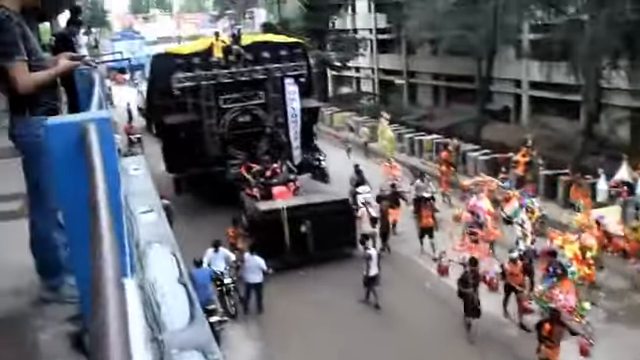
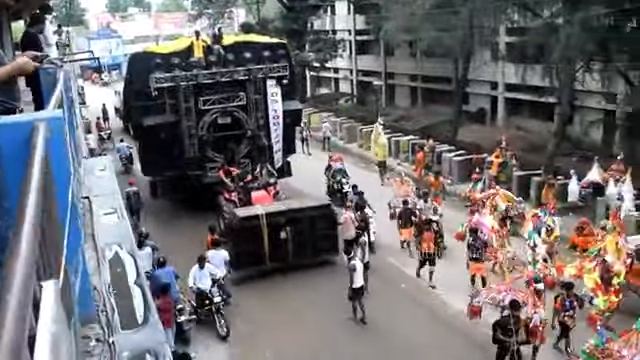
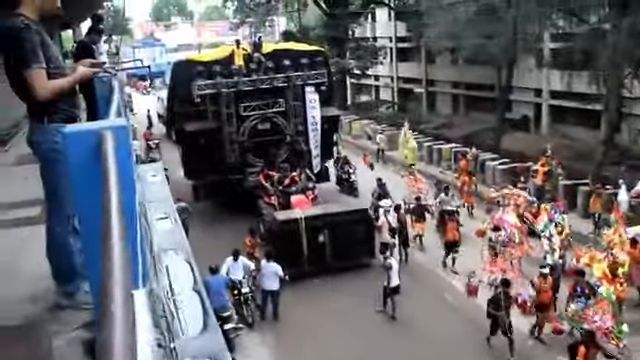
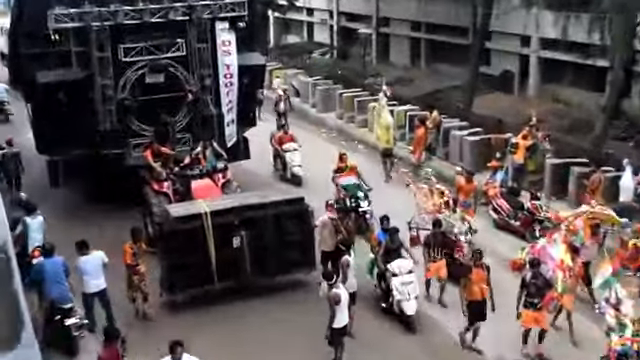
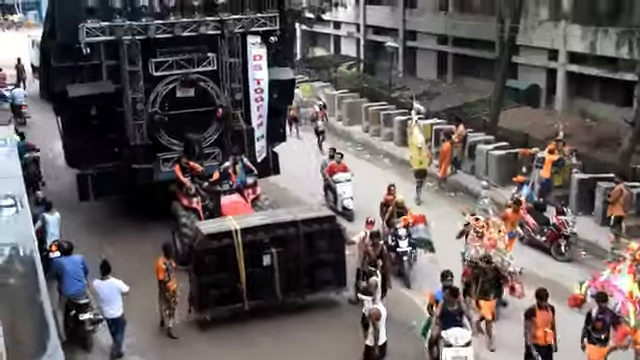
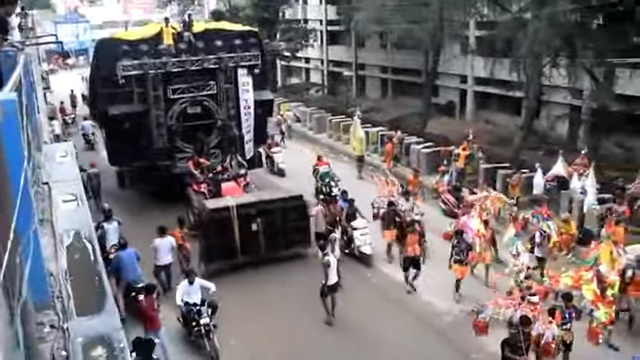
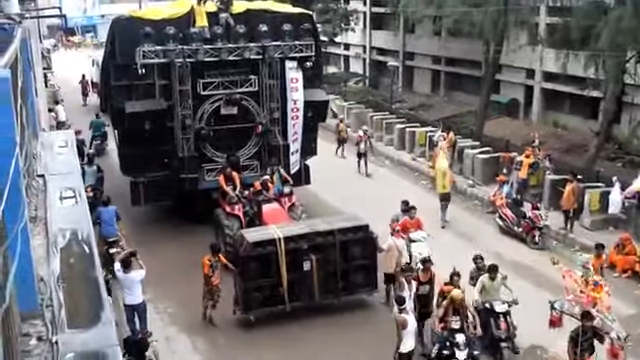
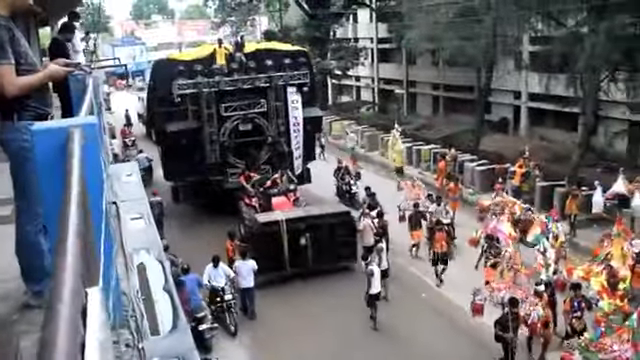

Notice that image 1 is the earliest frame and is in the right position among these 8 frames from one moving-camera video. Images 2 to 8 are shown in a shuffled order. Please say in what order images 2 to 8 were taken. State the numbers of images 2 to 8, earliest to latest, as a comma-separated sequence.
3, 8, 2, 6, 4, 5, 7
